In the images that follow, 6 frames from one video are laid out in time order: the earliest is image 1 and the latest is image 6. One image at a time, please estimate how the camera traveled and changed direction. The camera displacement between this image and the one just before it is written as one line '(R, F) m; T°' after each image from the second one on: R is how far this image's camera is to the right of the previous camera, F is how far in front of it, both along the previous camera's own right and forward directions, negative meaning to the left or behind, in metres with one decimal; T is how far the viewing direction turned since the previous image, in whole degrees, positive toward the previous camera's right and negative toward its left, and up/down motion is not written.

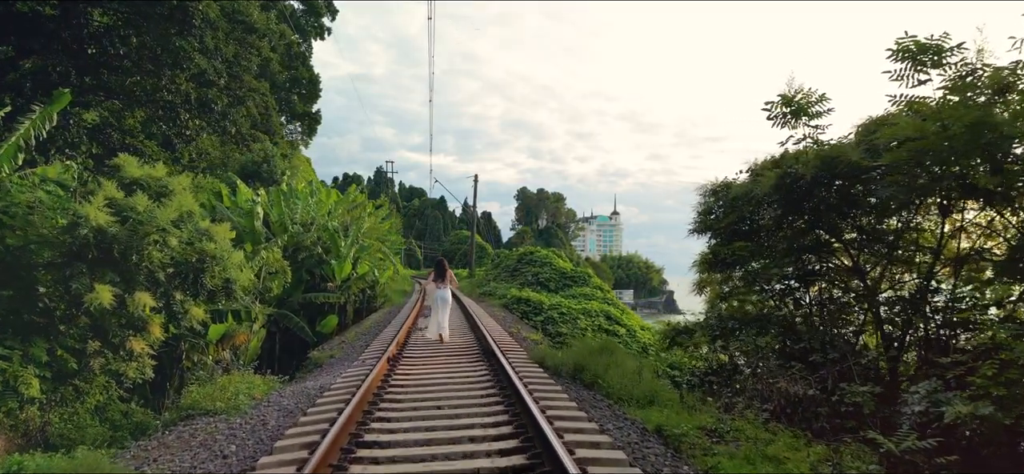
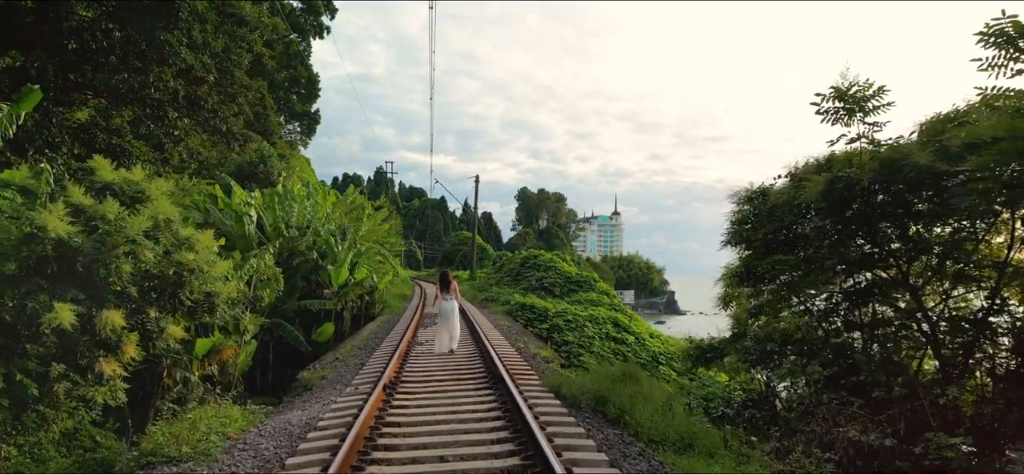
(-0.1, +0.7) m; 0°
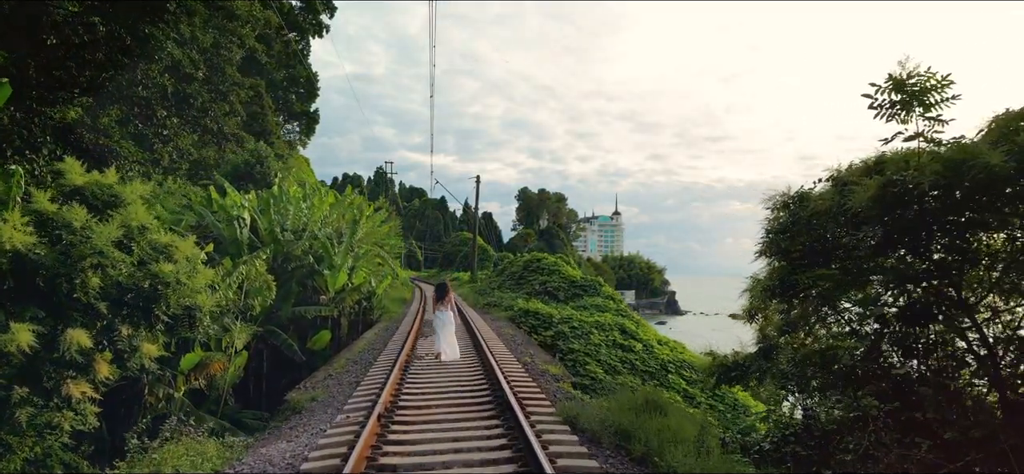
(-0.1, +0.6) m; 0°
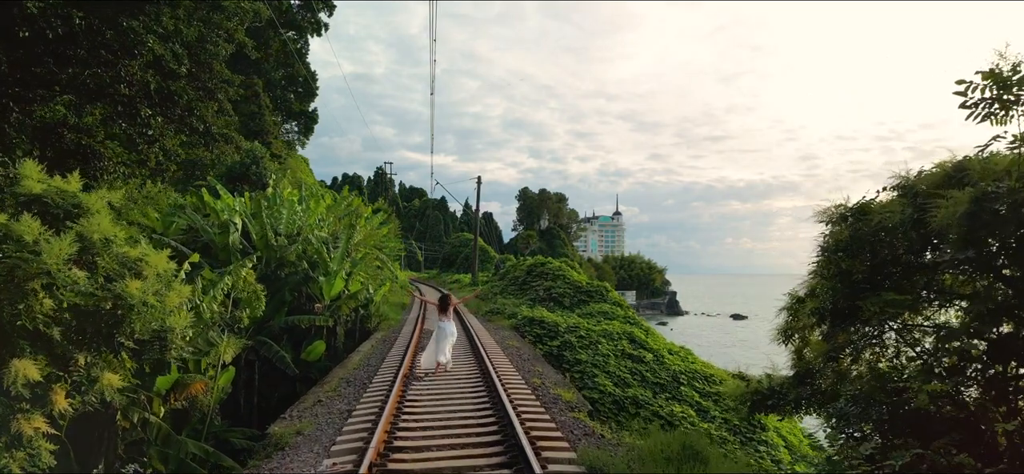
(-0.1, +0.7) m; 0°
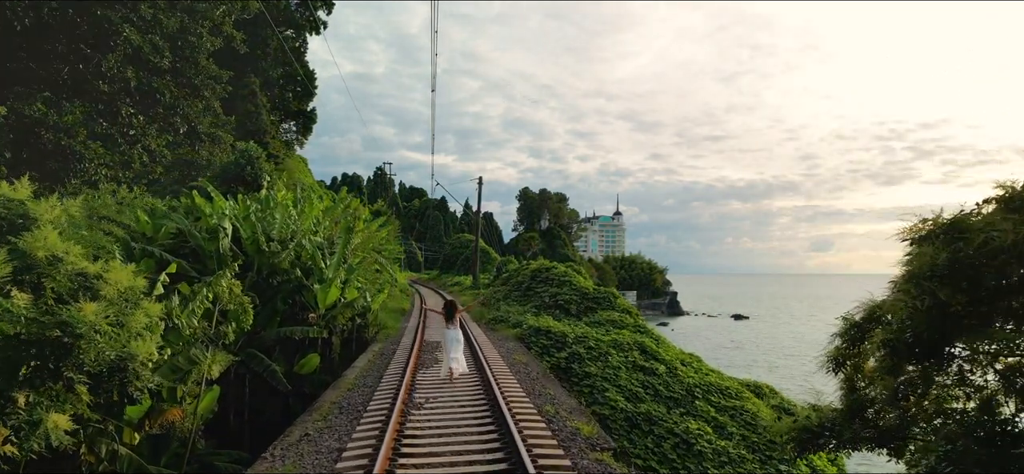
(-0.1, +0.8) m; 0°
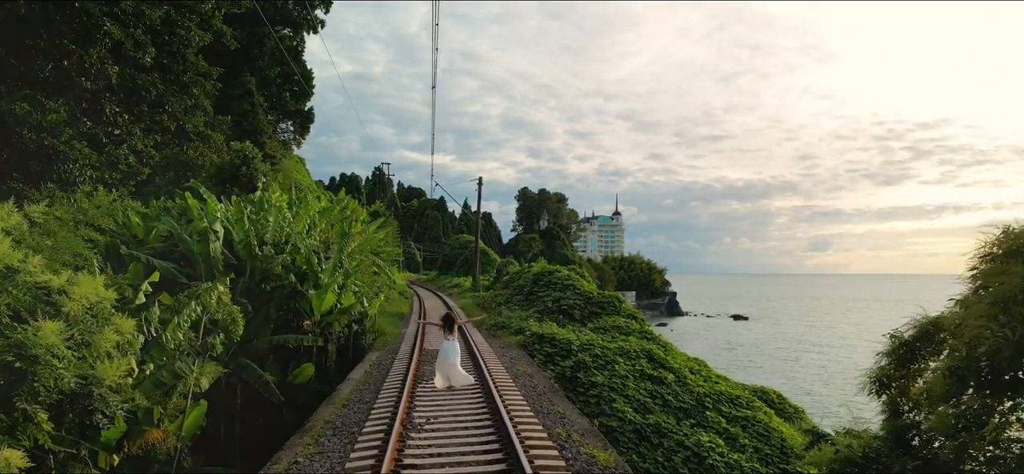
(-0.1, +0.5) m; 0°
